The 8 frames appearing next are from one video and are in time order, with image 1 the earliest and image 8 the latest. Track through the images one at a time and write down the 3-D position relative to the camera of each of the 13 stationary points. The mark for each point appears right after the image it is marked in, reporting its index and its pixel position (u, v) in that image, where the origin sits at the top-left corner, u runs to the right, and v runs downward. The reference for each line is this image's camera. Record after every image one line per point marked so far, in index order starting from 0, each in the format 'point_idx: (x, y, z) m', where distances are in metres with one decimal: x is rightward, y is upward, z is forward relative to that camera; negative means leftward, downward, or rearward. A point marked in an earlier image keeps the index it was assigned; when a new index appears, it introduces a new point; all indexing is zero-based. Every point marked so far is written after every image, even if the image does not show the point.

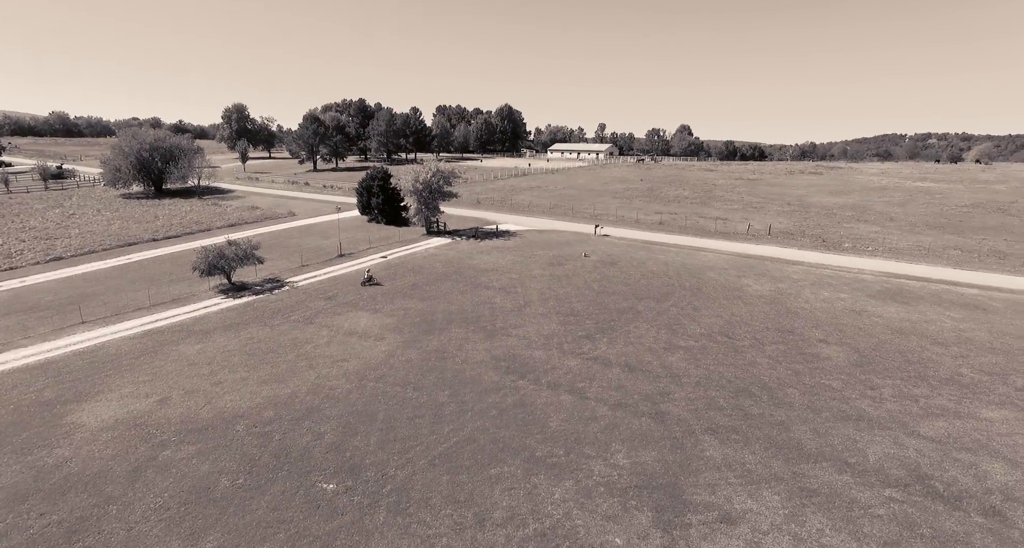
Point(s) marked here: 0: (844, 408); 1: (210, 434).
0: (+11.4, -4.6, +16.3) m
1: (-11.0, -5.8, +17.3) m
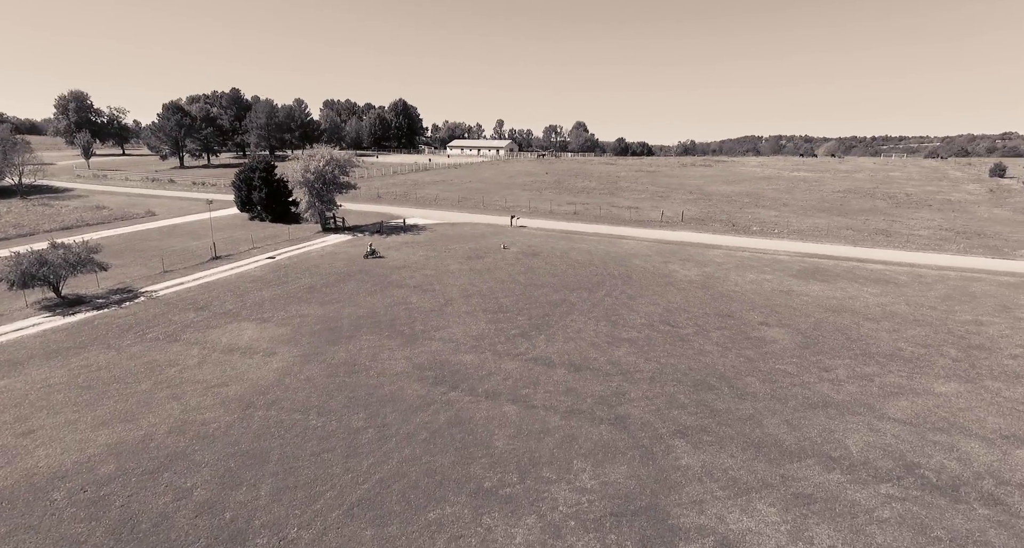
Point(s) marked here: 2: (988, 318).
0: (+9.5, -3.9, +15.2) m
1: (-12.6, -6.0, +11.9) m
2: (+20.0, -2.2, +19.9) m
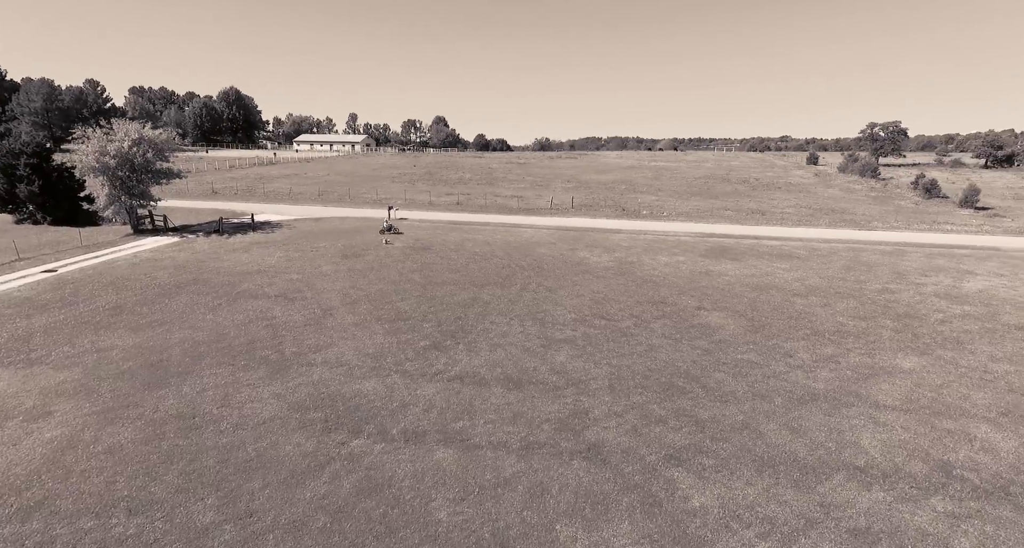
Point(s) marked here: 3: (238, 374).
0: (+7.8, -3.2, +13.3) m
1: (-12.5, -6.6, +4.2) m
2: (+16.5, -0.8, +20.6) m
3: (-9.1, -3.3, +15.7) m
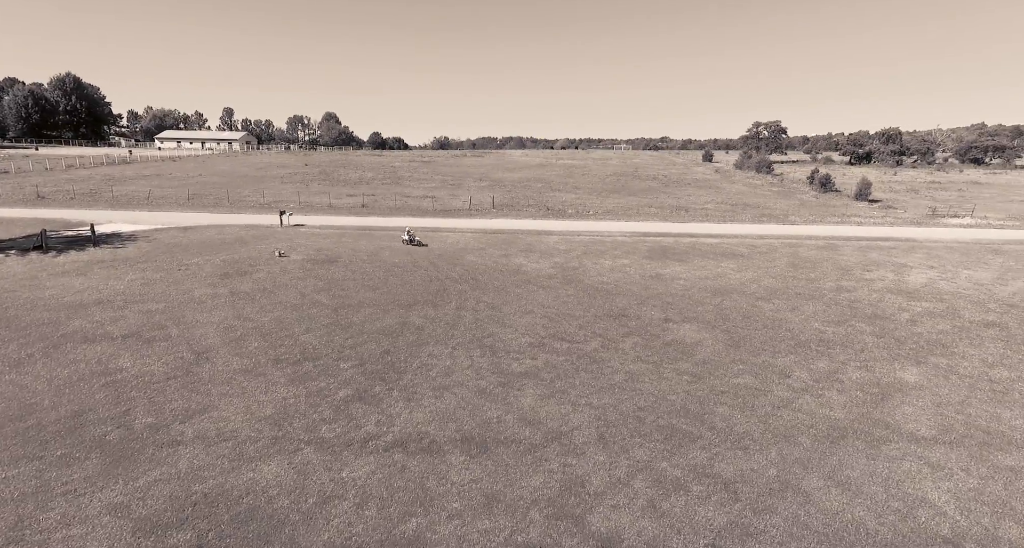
0: (+7.0, -3.4, +11.2) m
1: (-10.9, -7.8, -1.7) m
2: (+14.0, -0.7, +20.0) m
3: (-10.0, -4.4, +10.3) m
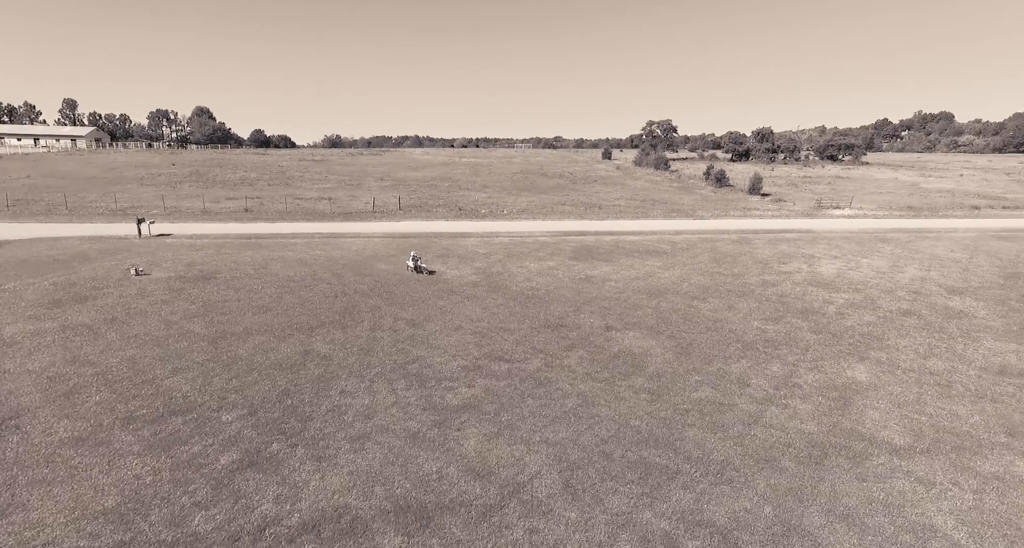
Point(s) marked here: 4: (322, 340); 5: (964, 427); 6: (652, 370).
0: (+5.9, -3.5, +10.2) m
1: (-8.9, -8.7, -5.9) m
2: (+10.9, -0.4, +20.3) m
3: (-10.5, -5.3, +6.0) m
4: (-6.4, -2.2, +16.0) m
5: (+9.6, -3.2, +10.1) m
6: (+4.1, -2.7, +13.8) m
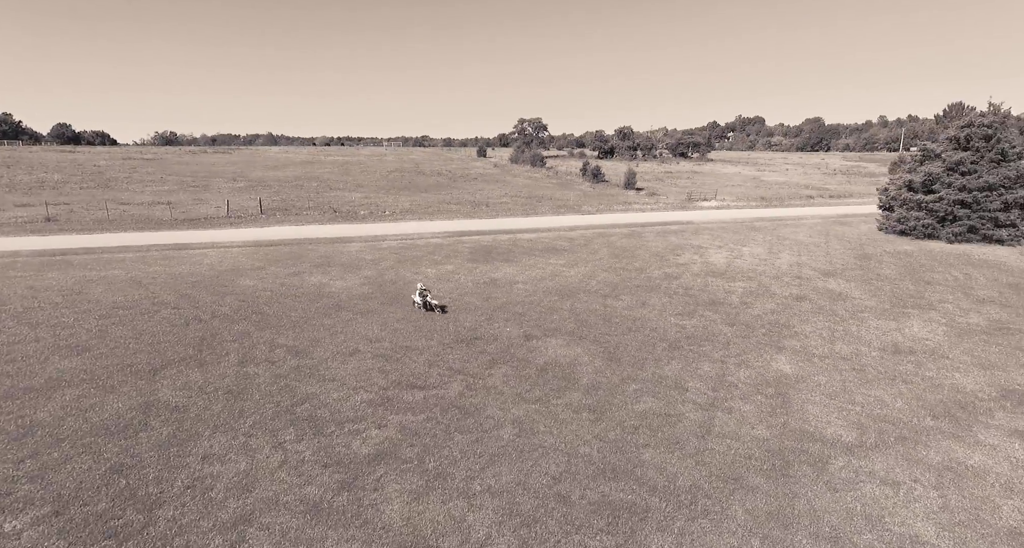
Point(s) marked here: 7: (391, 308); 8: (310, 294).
0: (+4.6, -3.5, +9.6) m
1: (-5.4, -9.5, -9.6) m
2: (+6.9, -0.1, +20.5) m
3: (-10.1, -6.2, +1.5) m
4: (-8.7, -2.9, +12.1) m
5: (+8.2, -3.0, +10.4) m
6: (+2.0, -2.8, +12.6) m
7: (-4.5, -1.2, +17.7) m
8: (-8.0, -0.7, +18.8) m
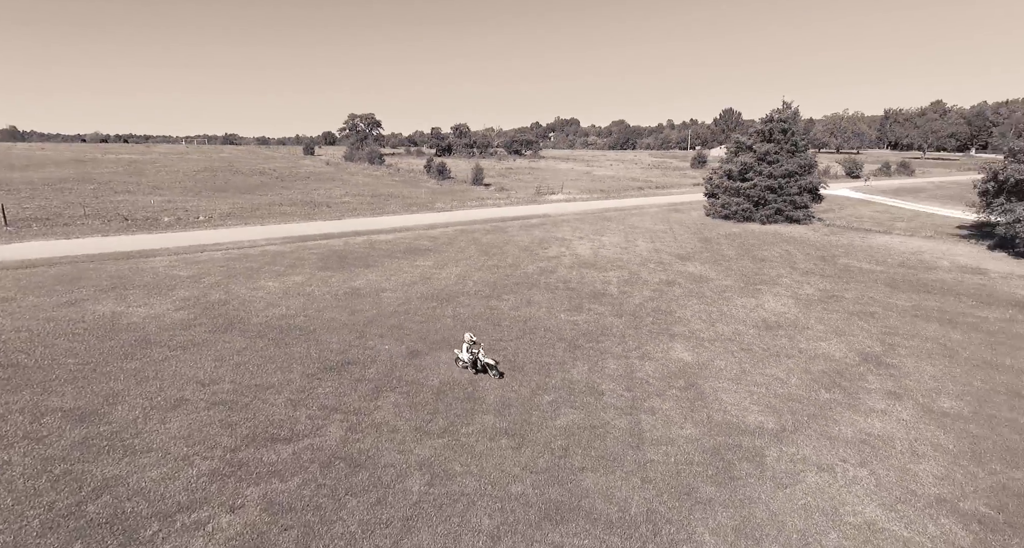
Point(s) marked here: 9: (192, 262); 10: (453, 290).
0: (+3.1, -3.3, +9.0) m
1: (+0.2, -9.9, -12.3) m
2: (+1.5, +0.1, +20.0) m
3: (-8.1, -7.1, -3.3) m
4: (-10.4, -3.7, +7.1) m
5: (+6.3, -2.5, +10.9) m
6: (-0.4, -2.8, +10.9) m
7: (-8.2, -1.8, +13.7) m
8: (-11.9, -1.6, +13.7) m
9: (-13.0, +0.5, +19.6) m
10: (-2.2, -0.5, +17.9) m
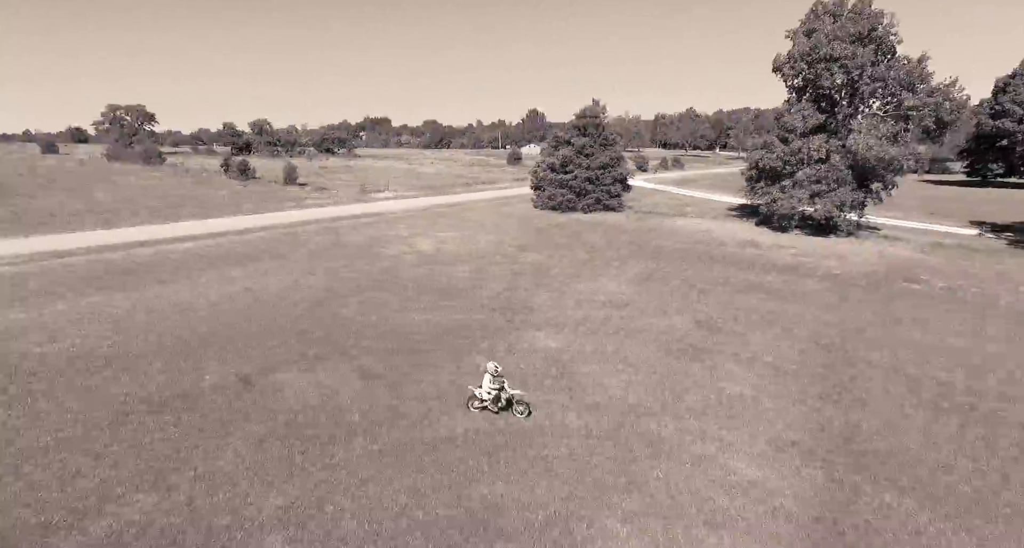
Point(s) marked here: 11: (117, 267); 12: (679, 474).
0: (+1.0, -3.1, +8.9) m
1: (+6.1, -9.6, -12.0) m
2: (-4.5, +0.1, +18.6) m
3: (-4.9, -7.6, -6.4) m
4: (-10.9, -4.6, +2.5) m
5: (+3.2, -2.0, +11.7) m
6: (-3.0, -2.9, +9.5) m
7: (-11.4, -2.5, +9.5) m
8: (-14.8, -2.7, +8.1) m
9: (-18.1, -0.7, +13.3) m
10: (-7.2, -0.8, +15.4) m
11: (-14.5, +0.2, +17.4) m
12: (+2.4, -3.2, +8.5) m
